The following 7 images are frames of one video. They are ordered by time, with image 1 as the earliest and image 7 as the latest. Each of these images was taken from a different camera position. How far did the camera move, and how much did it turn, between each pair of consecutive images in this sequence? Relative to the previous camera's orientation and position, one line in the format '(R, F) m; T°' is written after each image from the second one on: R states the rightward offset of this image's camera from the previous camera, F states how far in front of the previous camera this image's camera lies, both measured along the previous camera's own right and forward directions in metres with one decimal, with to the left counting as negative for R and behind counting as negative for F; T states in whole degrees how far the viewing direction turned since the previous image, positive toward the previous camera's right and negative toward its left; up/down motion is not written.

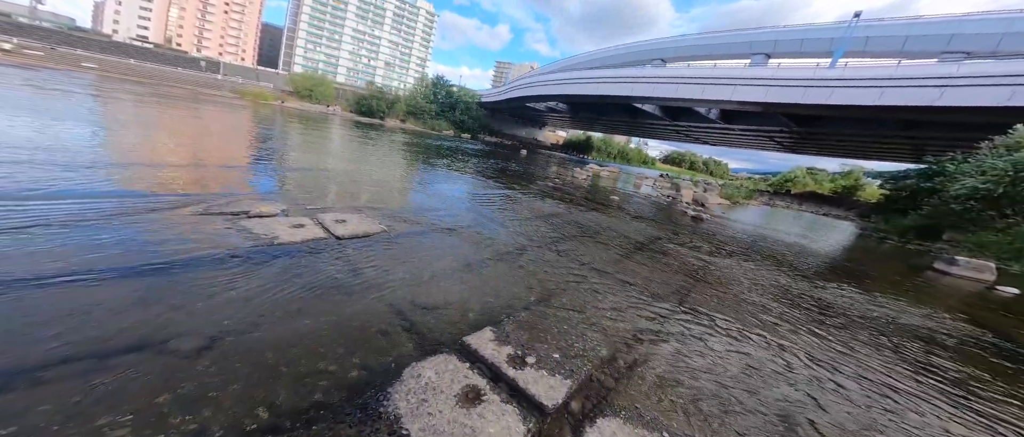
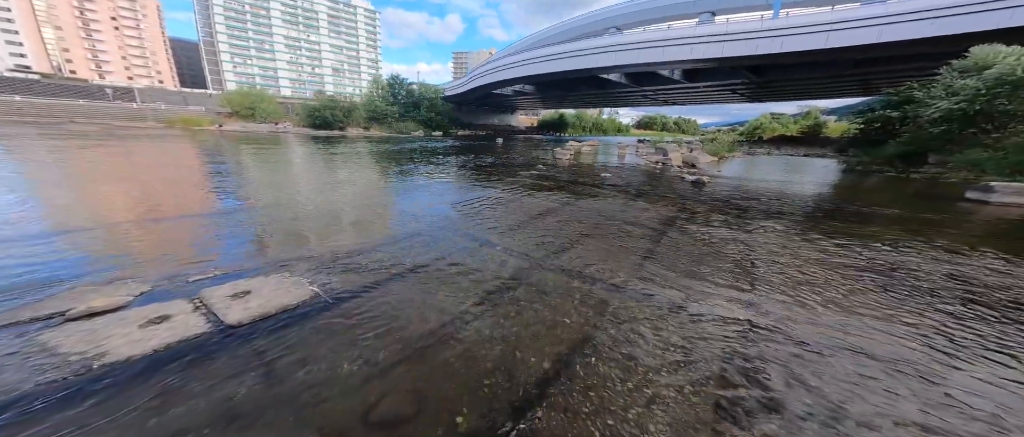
(0.0, +0.8) m; +2°
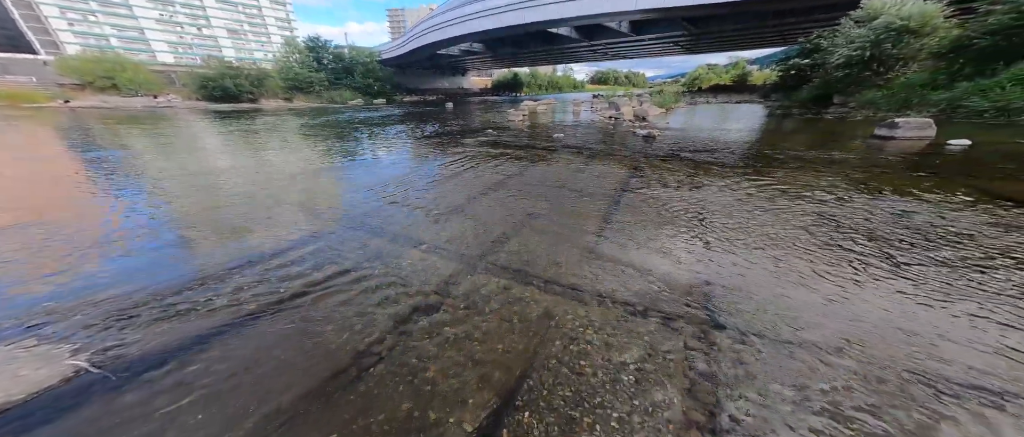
(+0.3, +0.5) m; +6°
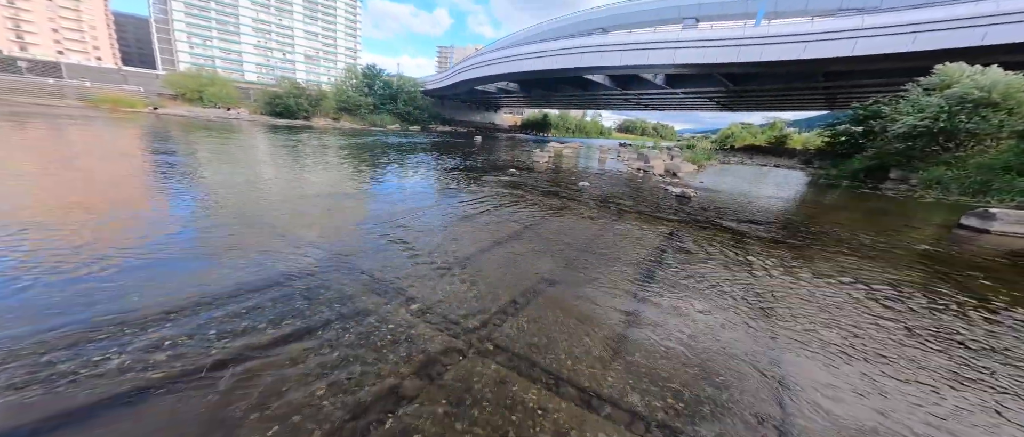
(0.0, +0.4) m; -4°
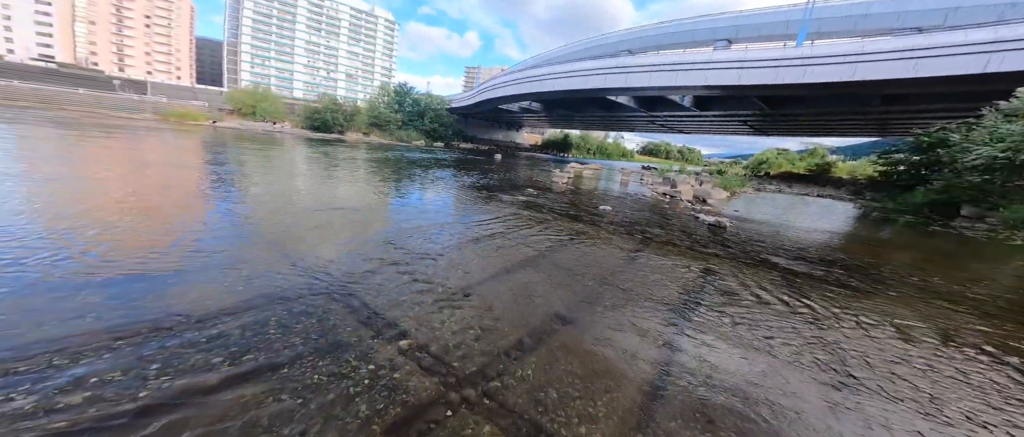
(+0.1, +0.5) m; -3°
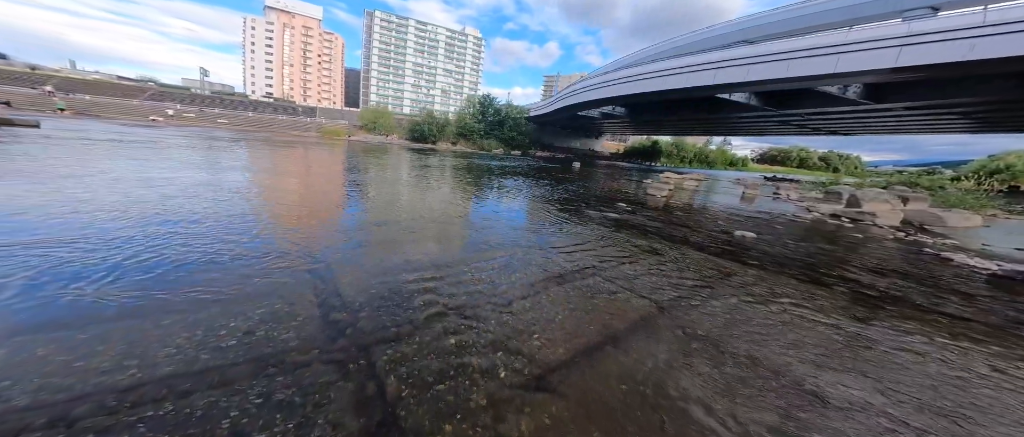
(-0.4, +1.9) m; -13°
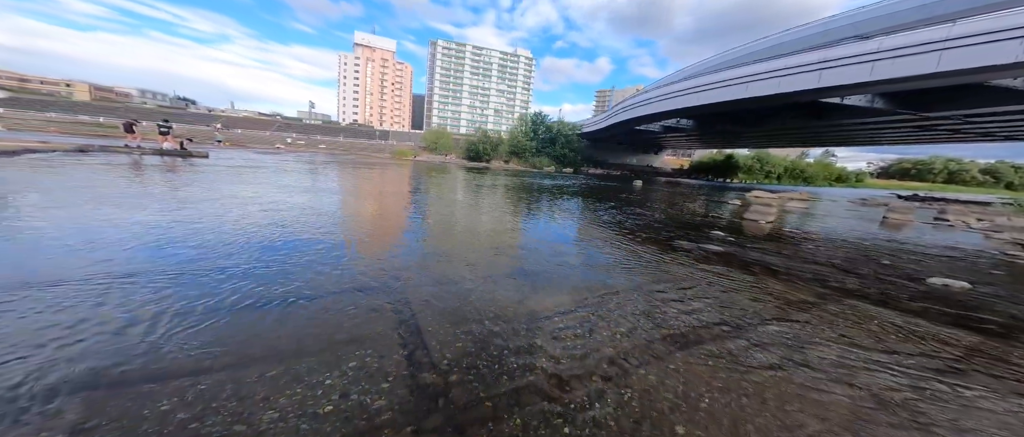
(-0.9, +0.9) m; -8°
